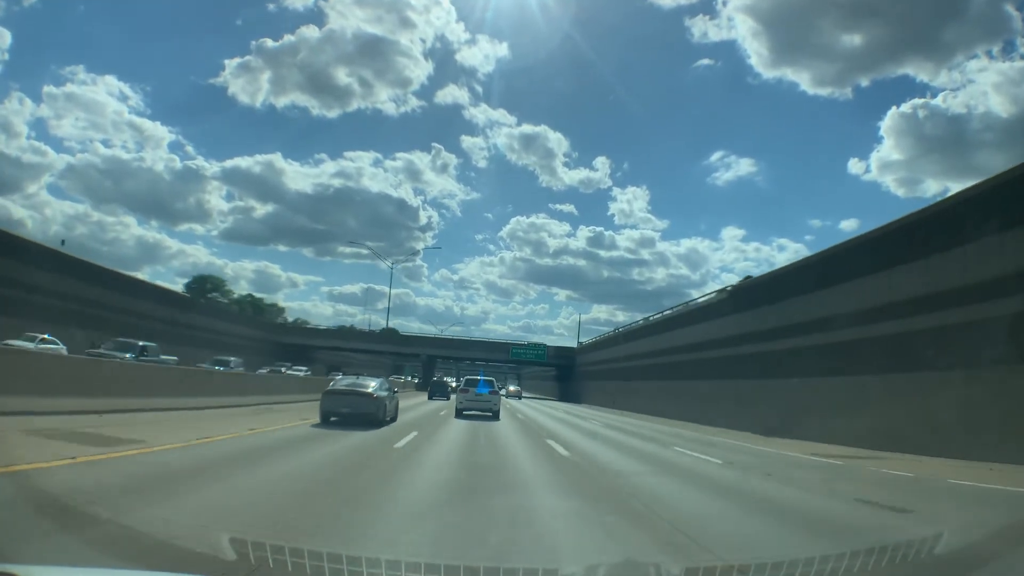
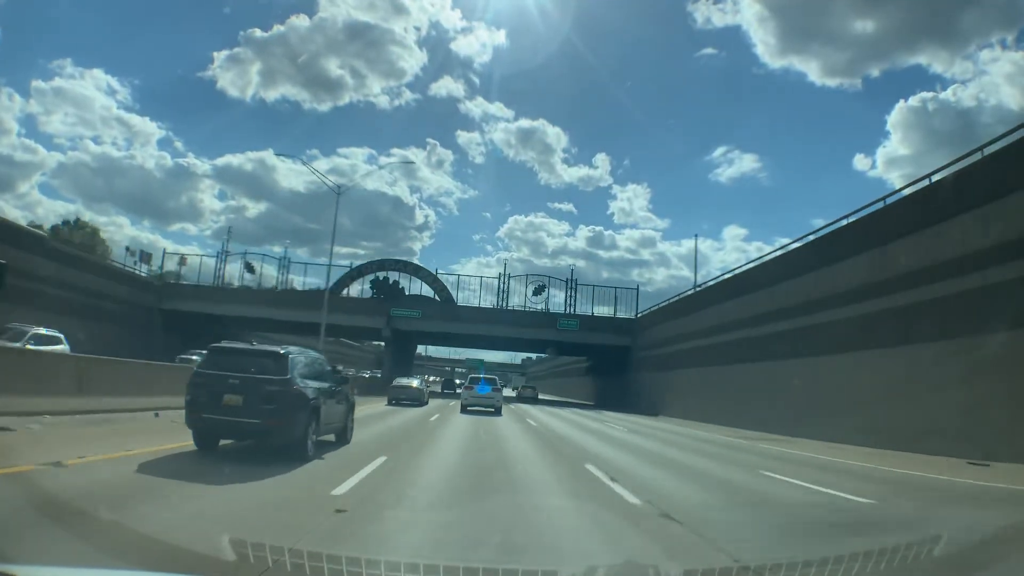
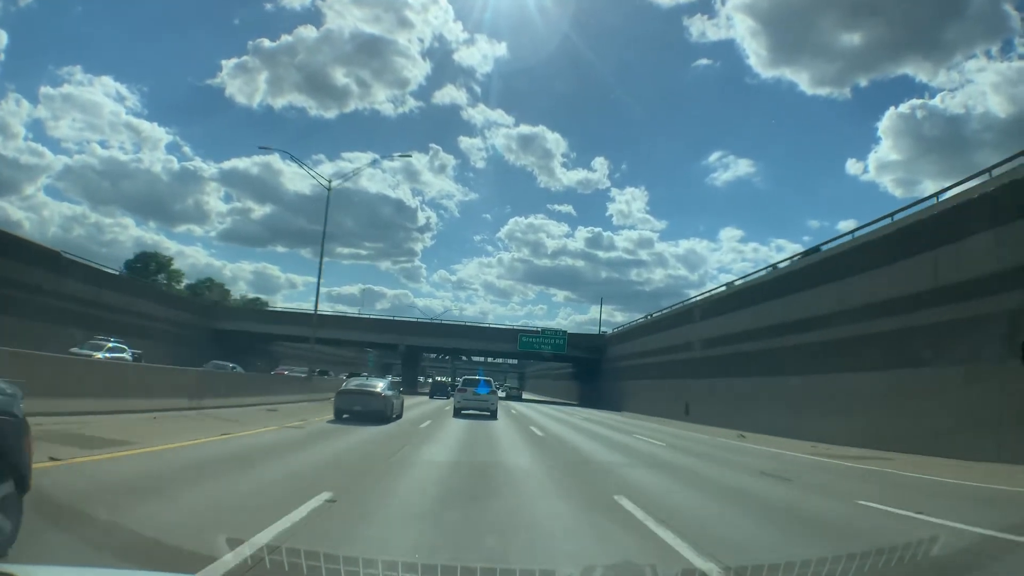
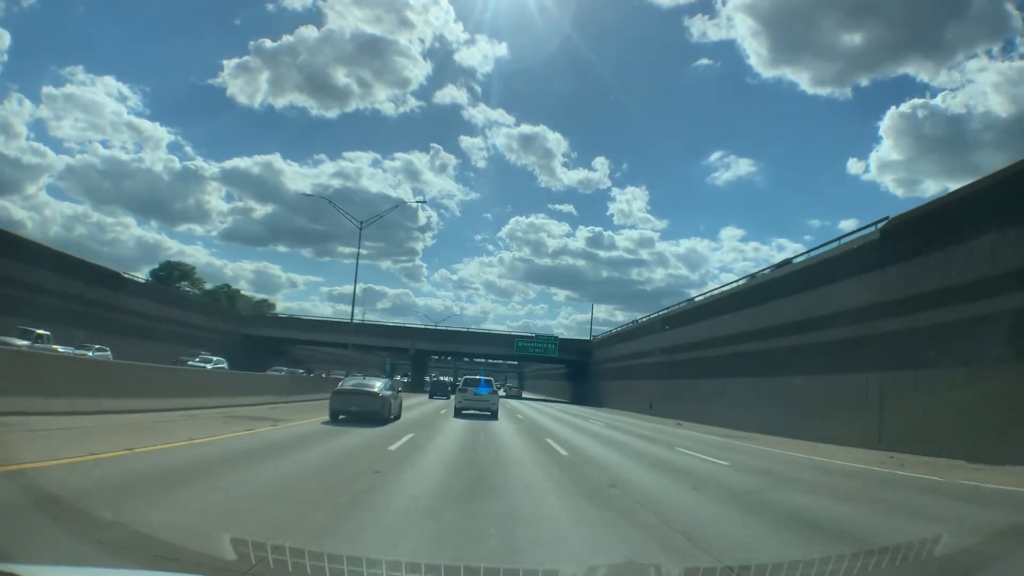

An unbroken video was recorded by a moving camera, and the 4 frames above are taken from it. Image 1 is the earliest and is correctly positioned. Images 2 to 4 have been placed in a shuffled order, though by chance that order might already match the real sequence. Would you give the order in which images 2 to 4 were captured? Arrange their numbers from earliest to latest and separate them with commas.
4, 3, 2
